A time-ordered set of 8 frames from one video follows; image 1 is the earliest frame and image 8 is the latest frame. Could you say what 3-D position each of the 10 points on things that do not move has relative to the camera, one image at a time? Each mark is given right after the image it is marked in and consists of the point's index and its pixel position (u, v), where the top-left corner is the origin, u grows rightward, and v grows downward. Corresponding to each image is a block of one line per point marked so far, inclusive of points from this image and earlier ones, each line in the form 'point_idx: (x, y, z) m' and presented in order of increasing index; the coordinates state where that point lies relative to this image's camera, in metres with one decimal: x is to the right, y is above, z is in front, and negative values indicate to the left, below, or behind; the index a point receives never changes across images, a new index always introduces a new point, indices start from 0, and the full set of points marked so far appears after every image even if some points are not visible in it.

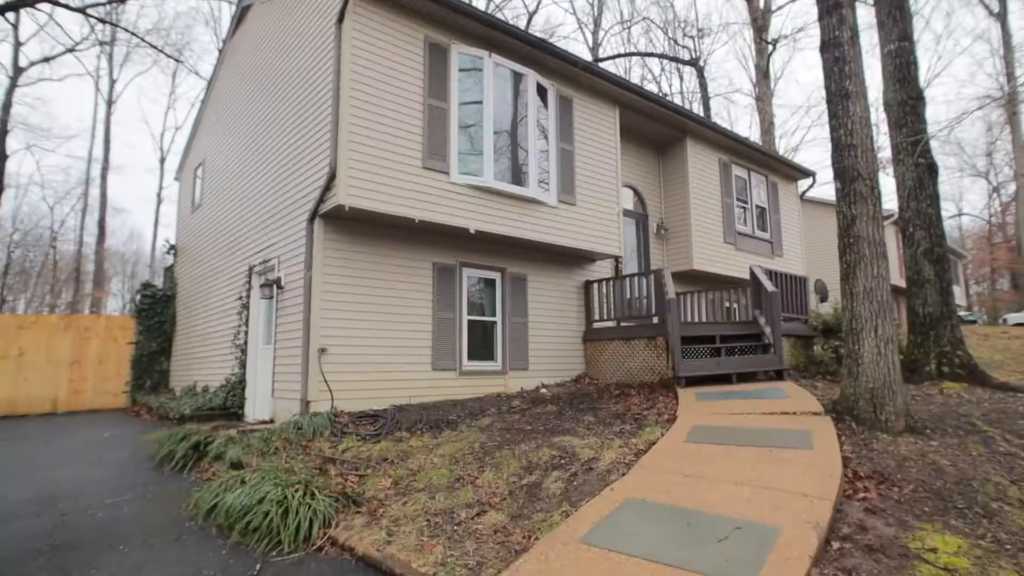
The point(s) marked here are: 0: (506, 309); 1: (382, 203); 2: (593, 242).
0: (-0.1, -0.3, +8.6) m
1: (-1.5, +1.0, +7.0) m
2: (+1.2, +0.7, +9.2) m
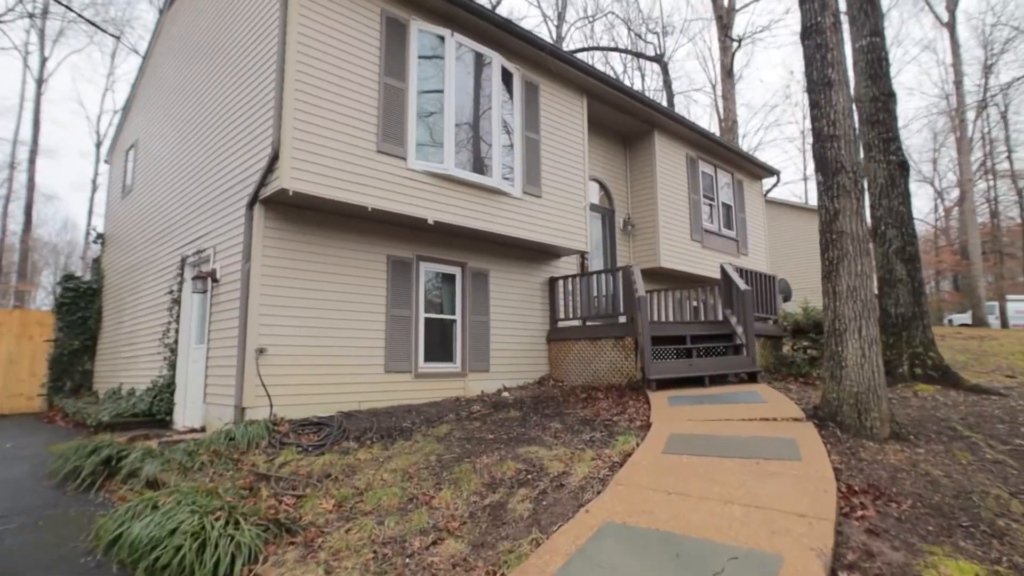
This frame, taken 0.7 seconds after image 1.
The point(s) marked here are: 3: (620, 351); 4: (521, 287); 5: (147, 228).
0: (-0.6, -0.3, +8.1) m
1: (-1.9, +1.0, +6.3) m
2: (+0.7, +0.8, +8.8) m
3: (+1.4, -0.8, +8.0) m
4: (+0.1, 0.0, +8.9) m
5: (-5.8, +1.0, +9.7) m
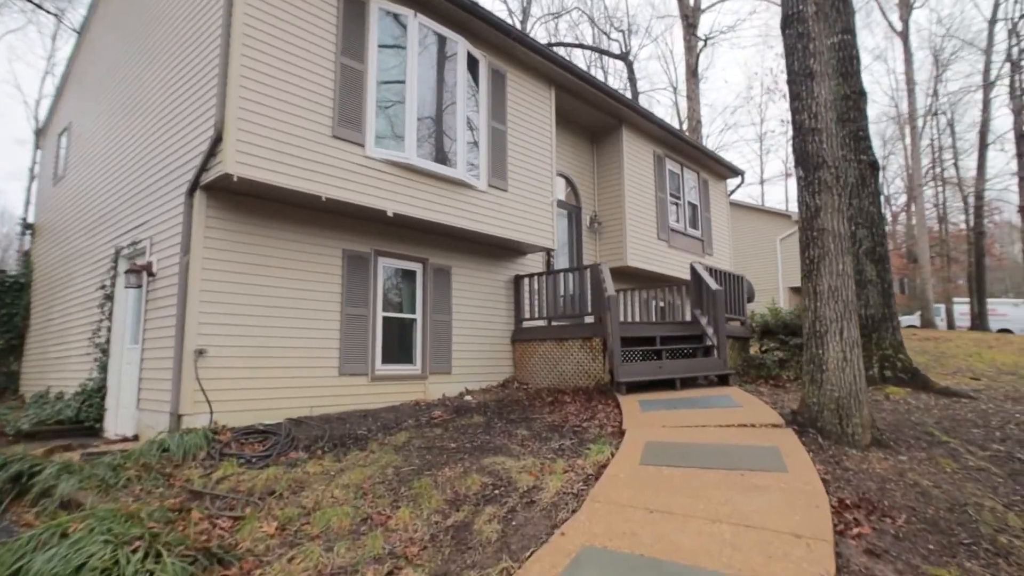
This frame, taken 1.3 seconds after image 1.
0: (-1.1, -0.2, +7.7) m
1: (-2.2, +1.1, +5.8) m
2: (+0.2, +0.8, +8.4) m
3: (+1.0, -0.8, +7.7) m
4: (-0.4, 0.0, +8.6) m
5: (-6.4, +1.0, +9.0) m
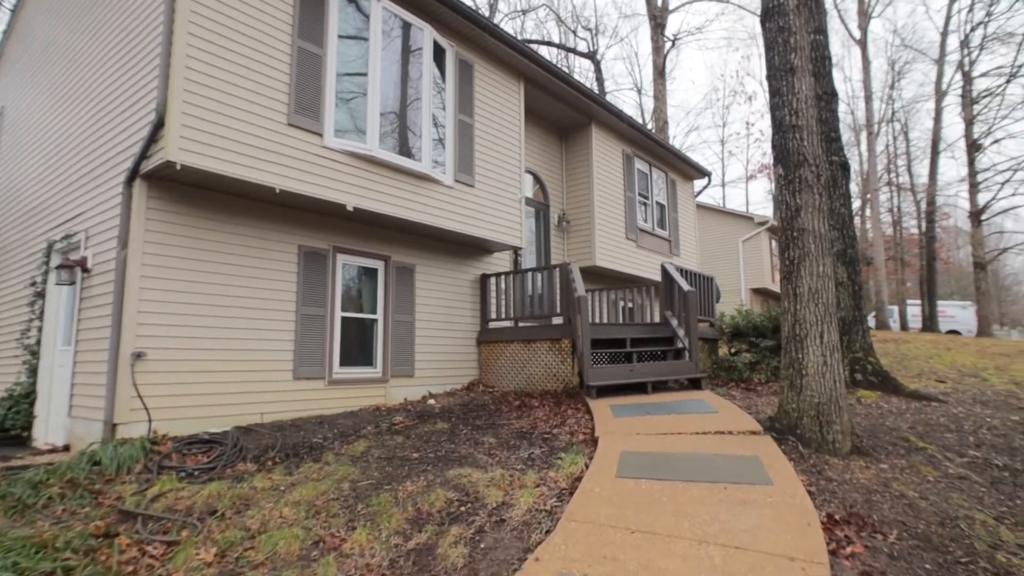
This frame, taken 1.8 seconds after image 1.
0: (-1.5, -0.2, +7.3) m
1: (-2.5, +1.1, +5.4) m
2: (-0.3, +0.8, +8.1) m
3: (+0.6, -0.8, +7.5) m
4: (-0.8, 0.0, +8.2) m
5: (-6.8, +1.1, +8.3) m
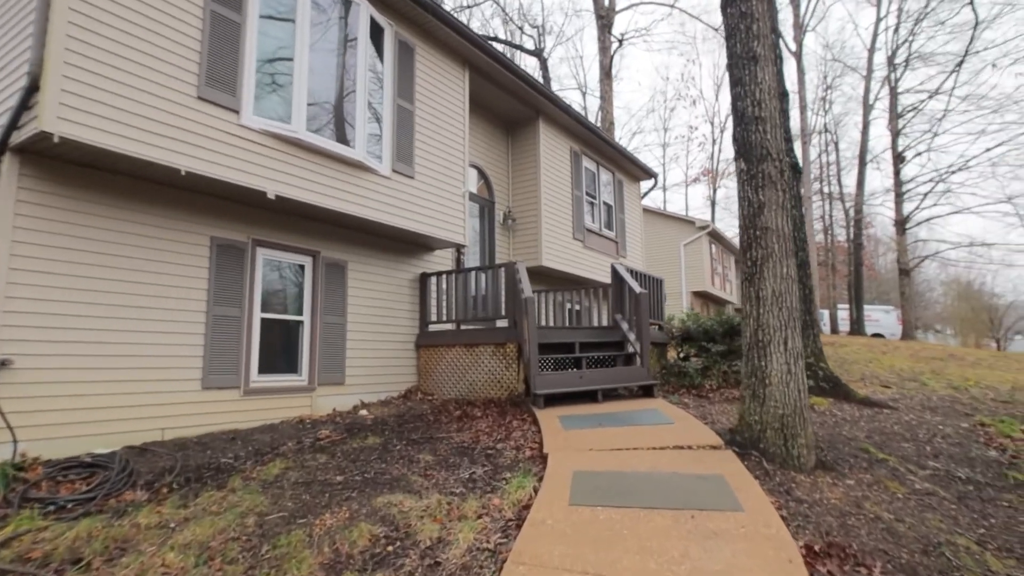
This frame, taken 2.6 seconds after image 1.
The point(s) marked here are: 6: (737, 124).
0: (-2.1, -0.2, +6.6) m
1: (-2.9, +1.1, +4.6) m
2: (-1.0, +0.8, +7.6) m
3: (-0.1, -0.8, +7.0) m
4: (-1.6, +0.1, +7.6) m
5: (-7.5, +1.2, +7.1) m
6: (+1.8, +1.3, +4.8) m
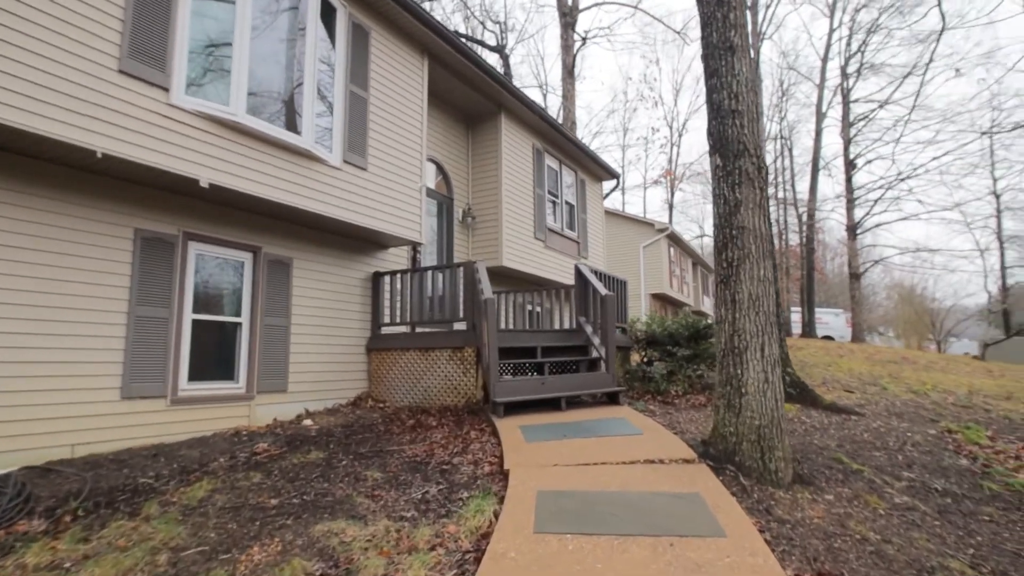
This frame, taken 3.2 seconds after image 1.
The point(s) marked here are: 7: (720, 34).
0: (-2.5, -0.2, +6.0) m
1: (-3.2, +1.1, +4.0) m
2: (-1.5, +0.8, +7.1) m
3: (-0.6, -0.8, +6.6) m
4: (-2.0, +0.1, +7.1) m
5: (-8.0, +1.2, +6.2) m
6: (+1.5, +1.3, +4.5) m
7: (+1.5, +1.9, +4.5) m
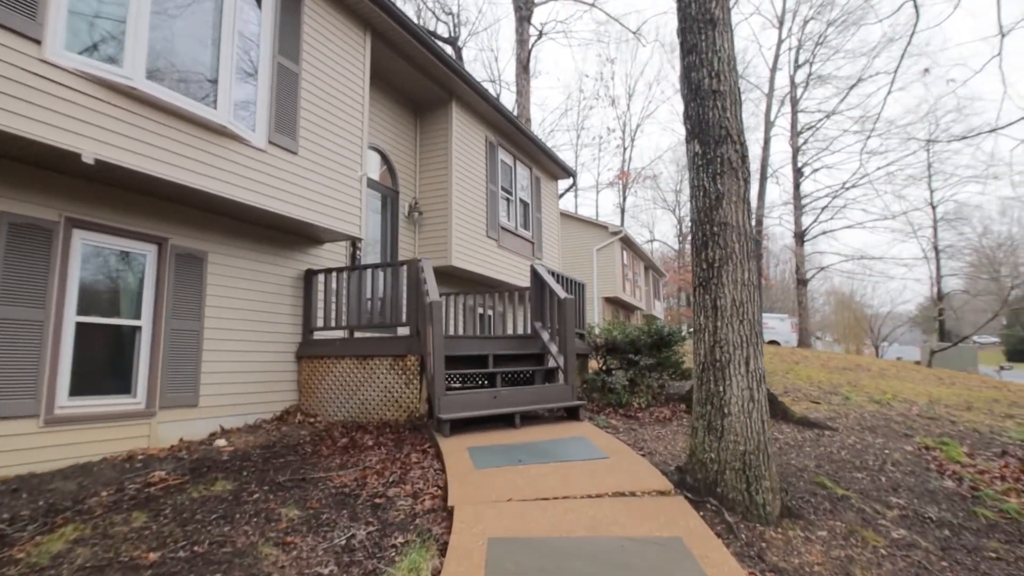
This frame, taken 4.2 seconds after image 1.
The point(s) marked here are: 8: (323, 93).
0: (-3.0, -0.2, +5.2) m
1: (-3.5, +1.2, +3.1) m
2: (-2.0, +0.8, +6.3) m
3: (-1.1, -0.8, +5.9) m
4: (-2.6, +0.1, +6.2) m
5: (-8.4, +1.3, +4.9) m
6: (+1.2, +1.2, +4.0) m
7: (+1.2, +1.9, +4.0) m
8: (-2.0, +2.1, +6.6) m
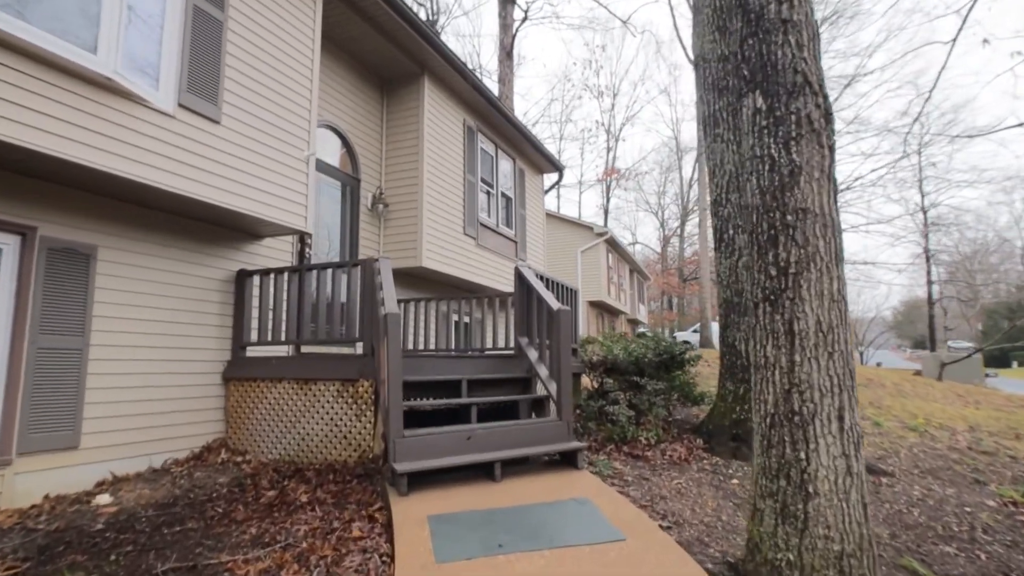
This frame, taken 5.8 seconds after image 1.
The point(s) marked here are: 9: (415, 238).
0: (-3.1, -0.2, +3.9) m
1: (-3.5, +1.2, +1.8) m
2: (-2.1, +0.7, +5.1) m
3: (-1.2, -0.9, +4.6) m
4: (-2.7, 0.0, +5.0) m
5: (-8.5, +1.3, +3.4) m
6: (+1.1, +1.2, +2.8) m
7: (+1.1, +1.8, +2.8) m
8: (-2.2, +2.1, +5.3) m
9: (-1.2, +0.6, +7.4) m
